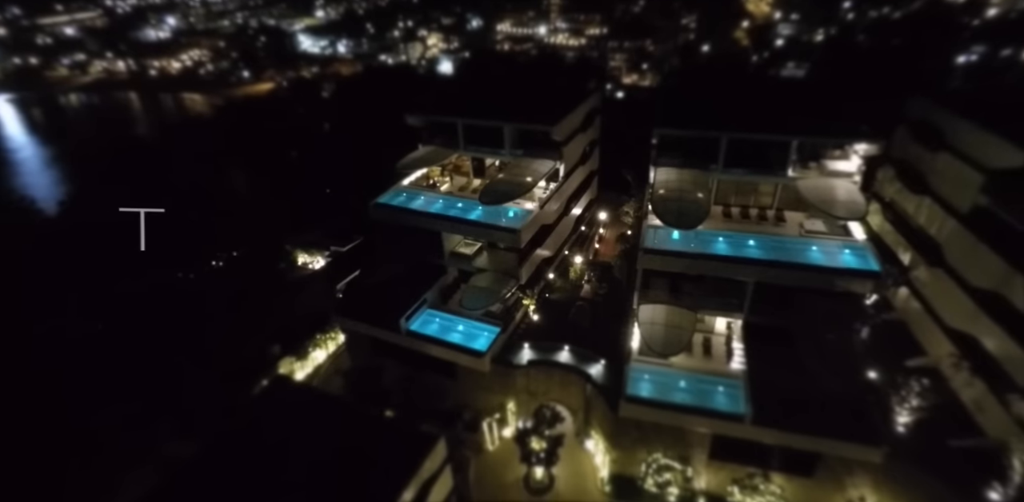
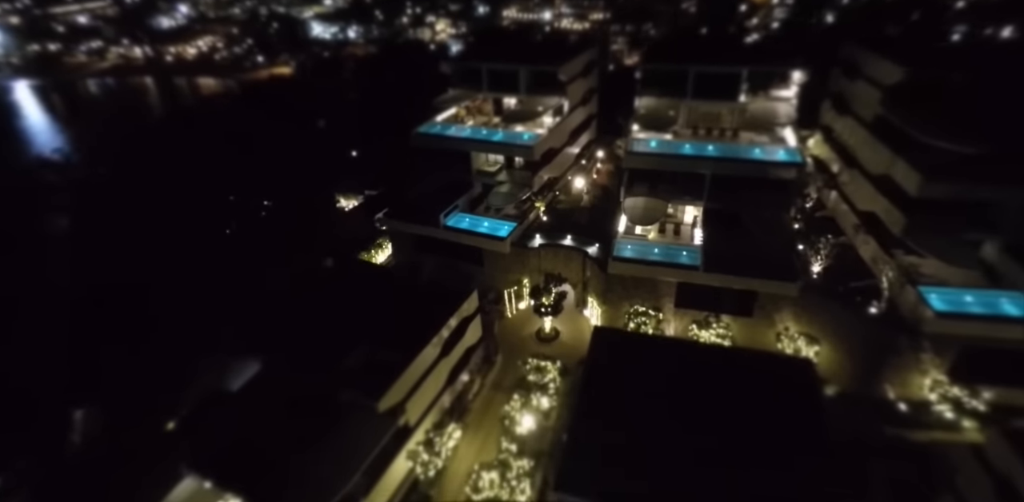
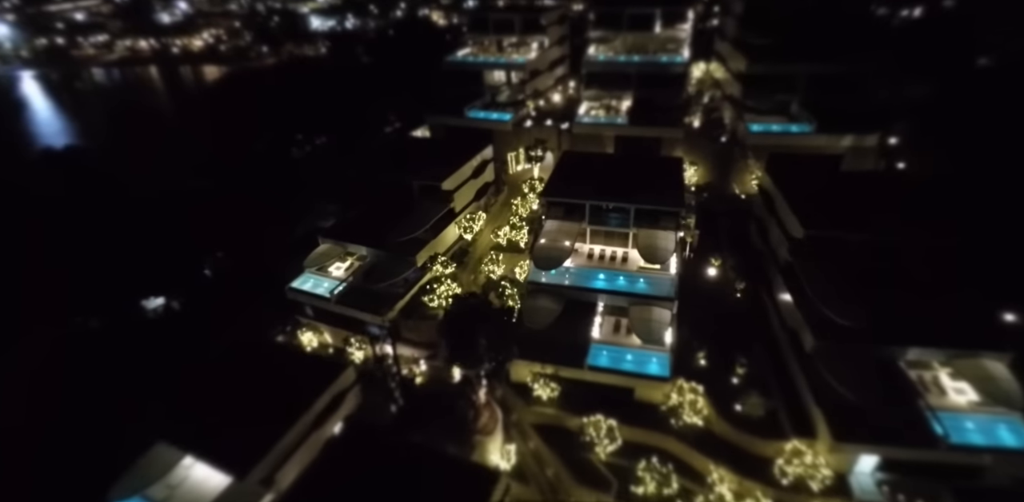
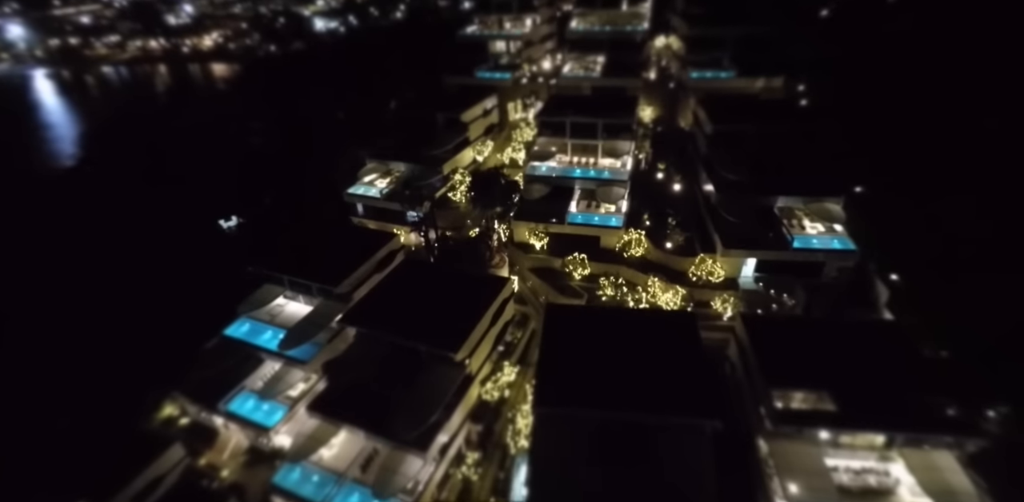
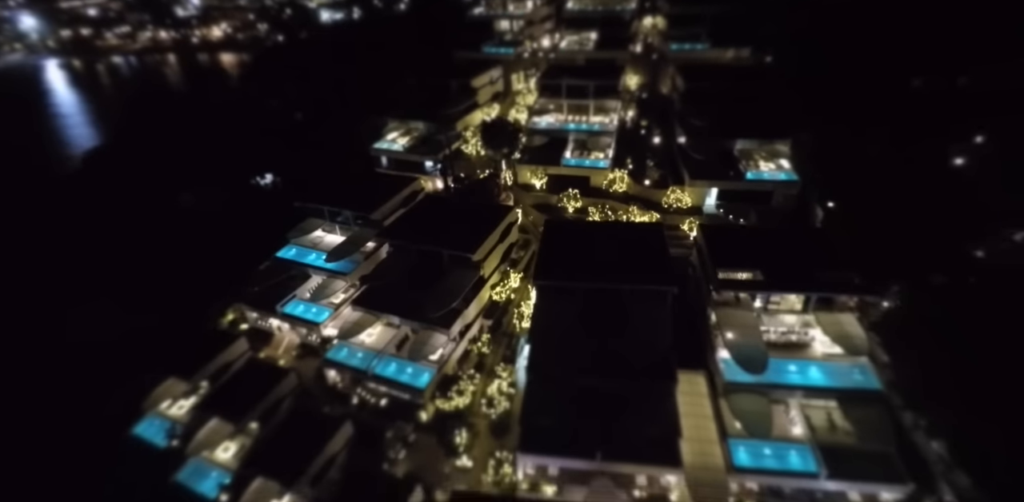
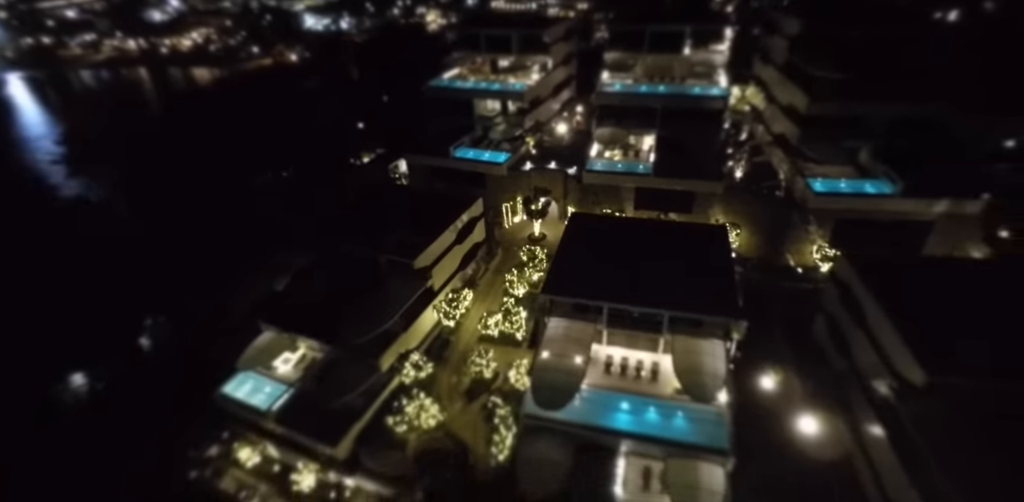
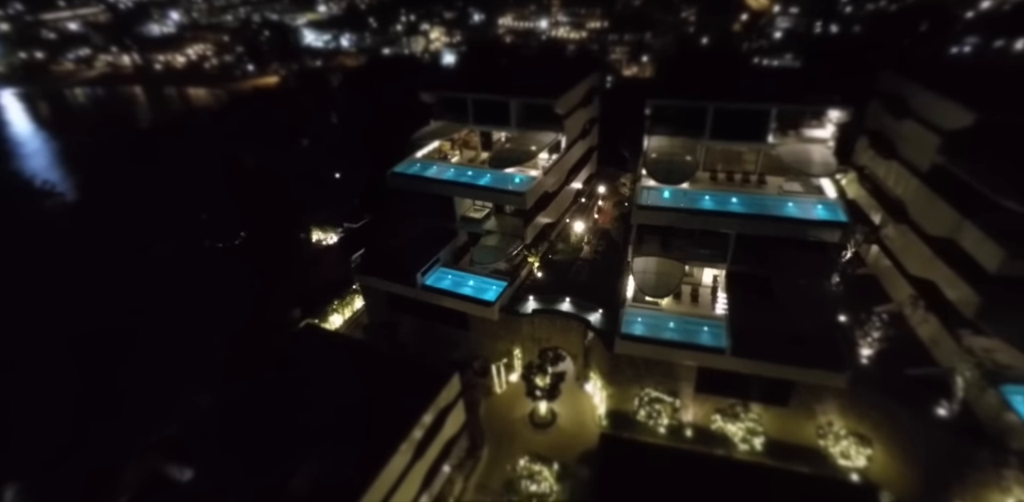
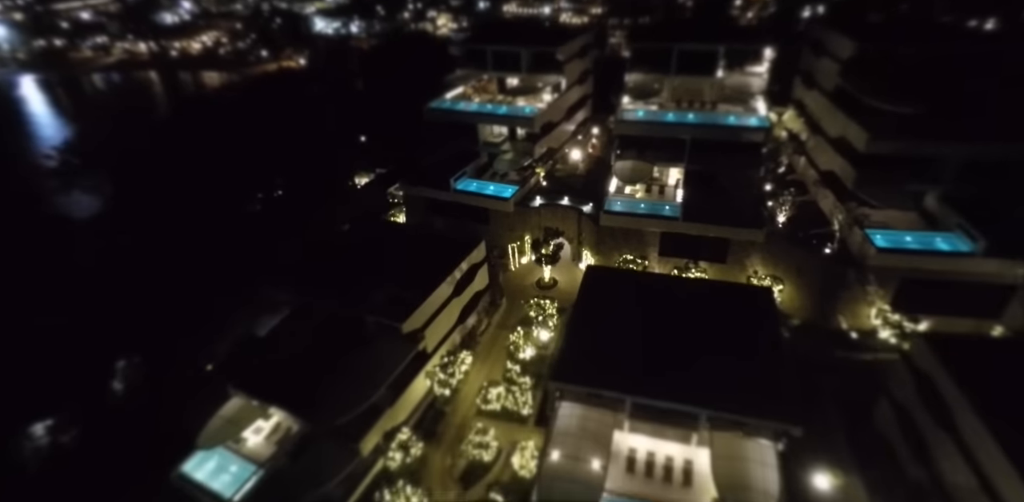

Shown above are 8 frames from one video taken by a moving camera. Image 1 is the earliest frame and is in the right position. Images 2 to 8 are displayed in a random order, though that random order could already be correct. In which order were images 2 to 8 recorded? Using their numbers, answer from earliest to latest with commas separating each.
7, 2, 8, 6, 3, 4, 5
